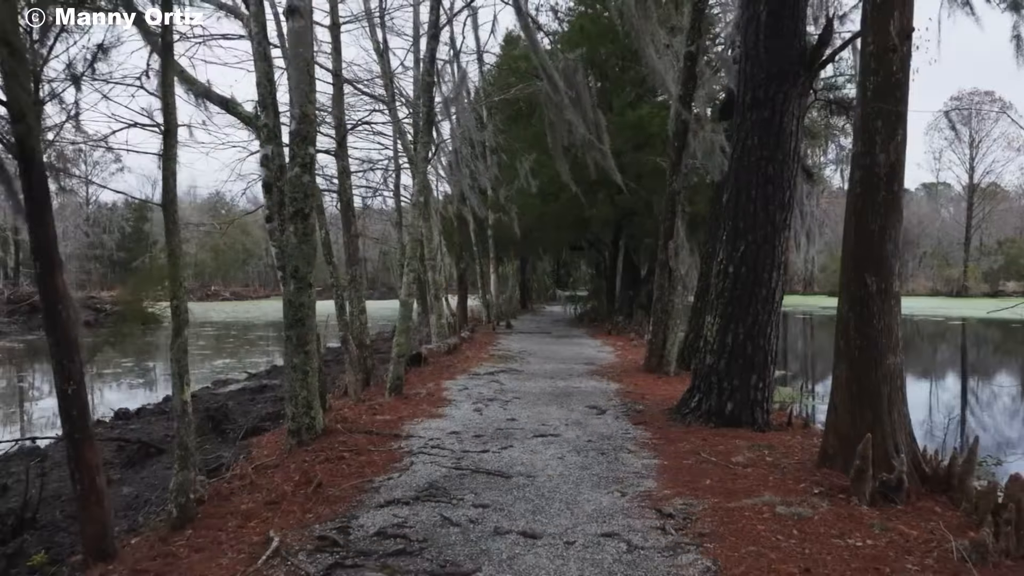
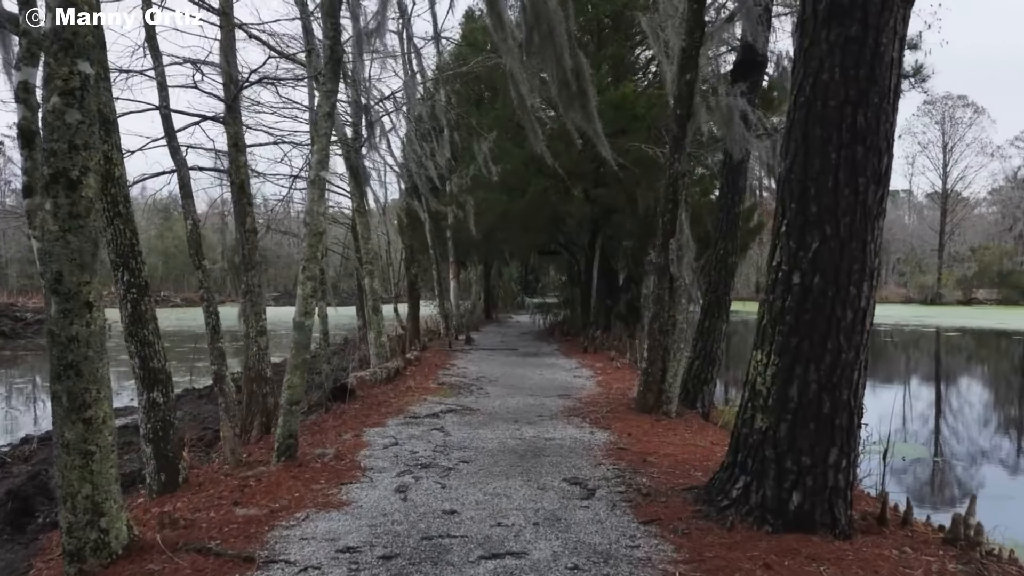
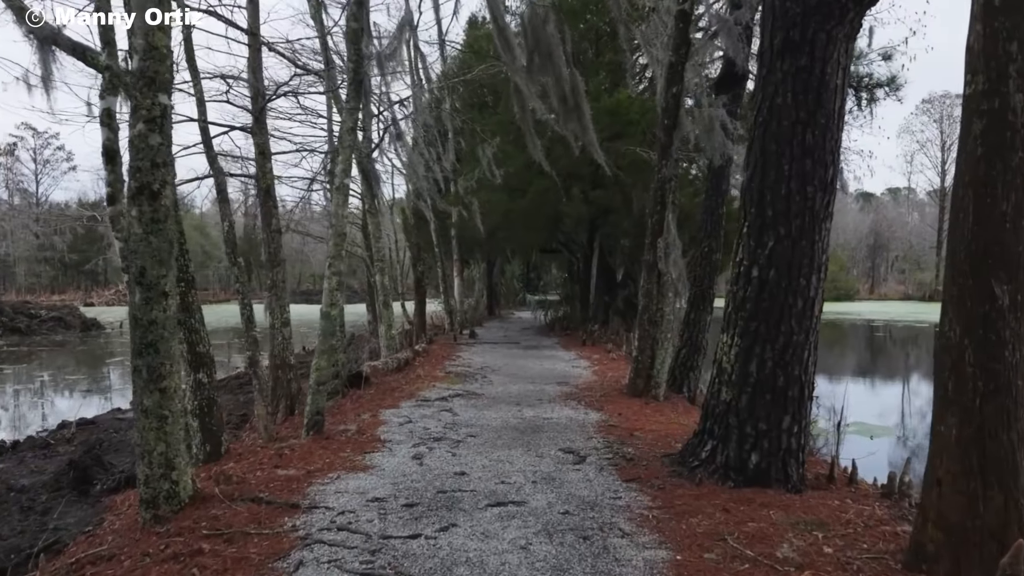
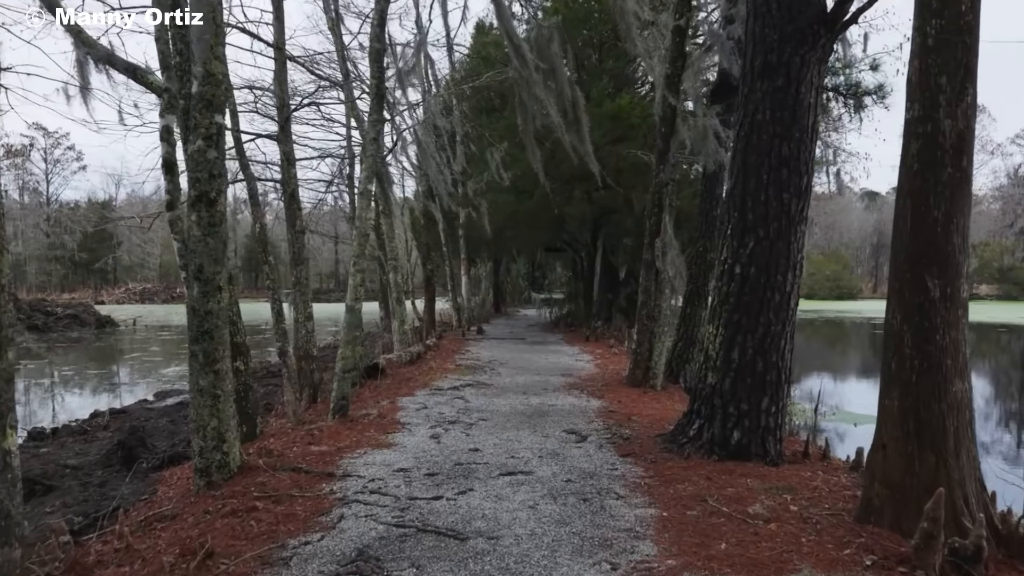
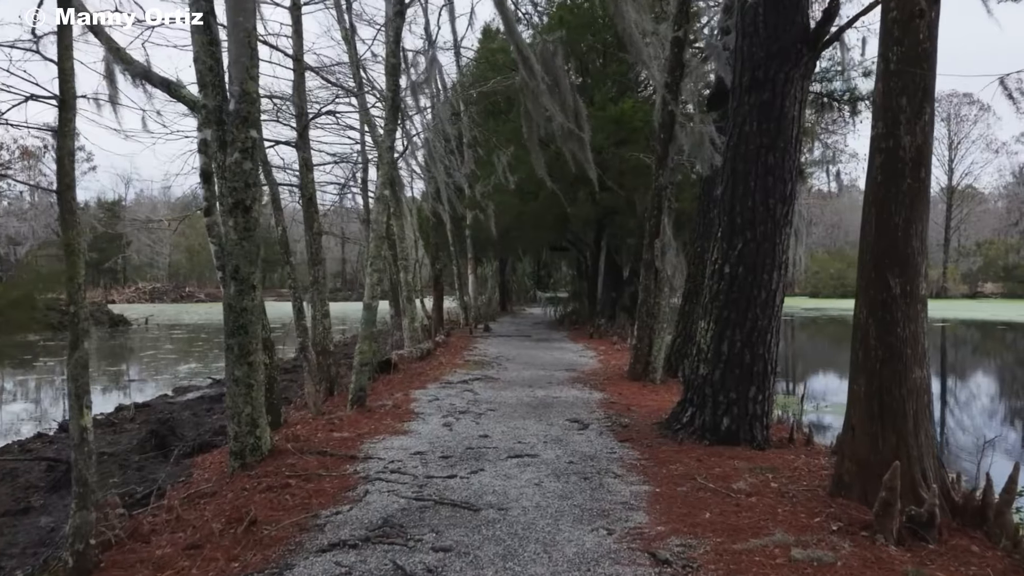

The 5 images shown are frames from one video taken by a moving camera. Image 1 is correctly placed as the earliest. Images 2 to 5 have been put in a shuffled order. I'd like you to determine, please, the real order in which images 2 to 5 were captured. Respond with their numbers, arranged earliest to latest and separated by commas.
5, 4, 3, 2
